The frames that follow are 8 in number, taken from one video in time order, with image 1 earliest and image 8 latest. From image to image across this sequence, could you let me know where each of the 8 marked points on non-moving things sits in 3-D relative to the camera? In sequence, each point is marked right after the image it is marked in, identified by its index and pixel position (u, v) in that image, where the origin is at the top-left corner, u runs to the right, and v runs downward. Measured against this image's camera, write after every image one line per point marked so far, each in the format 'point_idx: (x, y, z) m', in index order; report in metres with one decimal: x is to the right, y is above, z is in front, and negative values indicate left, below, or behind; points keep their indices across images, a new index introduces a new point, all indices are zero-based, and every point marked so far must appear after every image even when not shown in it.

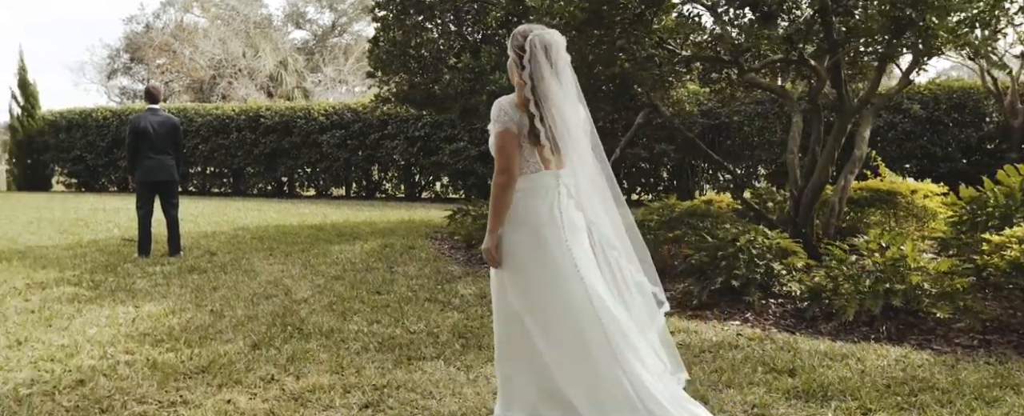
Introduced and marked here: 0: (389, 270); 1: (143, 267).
0: (-1.1, -0.6, +6.1) m
1: (-3.3, -0.5, +6.3) m
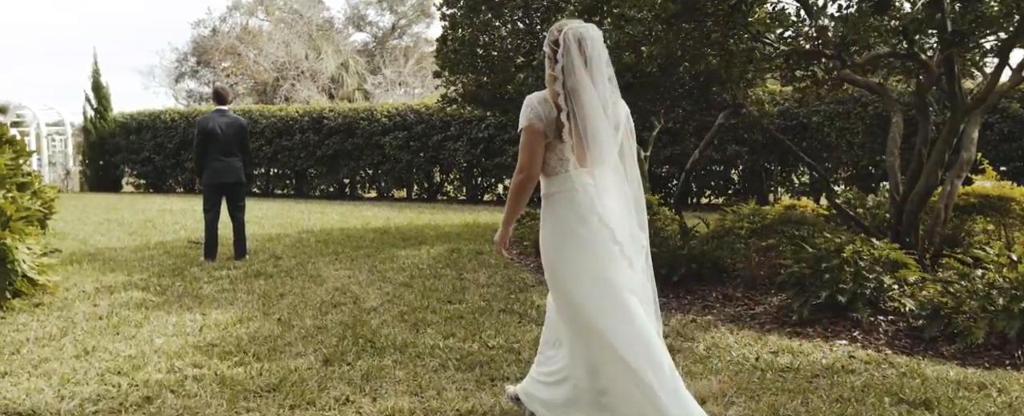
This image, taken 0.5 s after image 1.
0: (-0.5, -0.6, +5.8) m
1: (-2.7, -0.6, +6.2) m
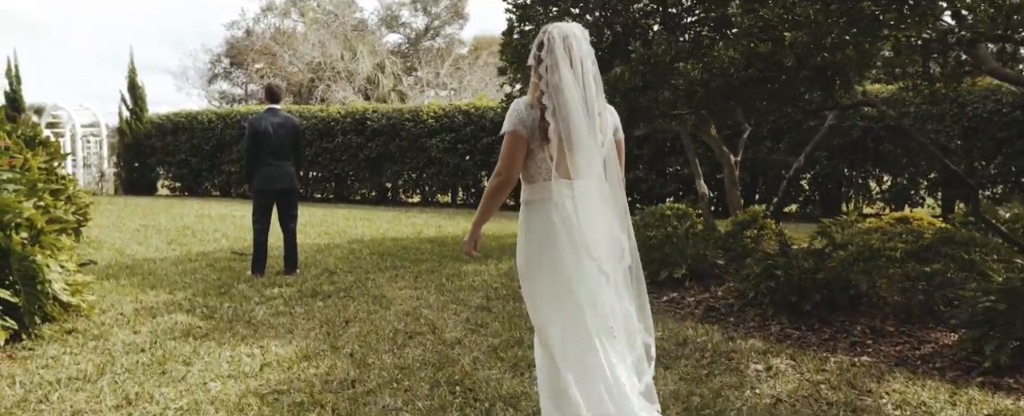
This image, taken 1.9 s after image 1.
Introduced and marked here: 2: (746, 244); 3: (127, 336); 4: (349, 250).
0: (+0.2, -0.7, +5.1) m
1: (-2.0, -0.6, +5.6) m
2: (+1.8, -0.3, +5.4) m
3: (-2.3, -0.8, +4.2) m
4: (-1.7, -0.5, +7.5) m
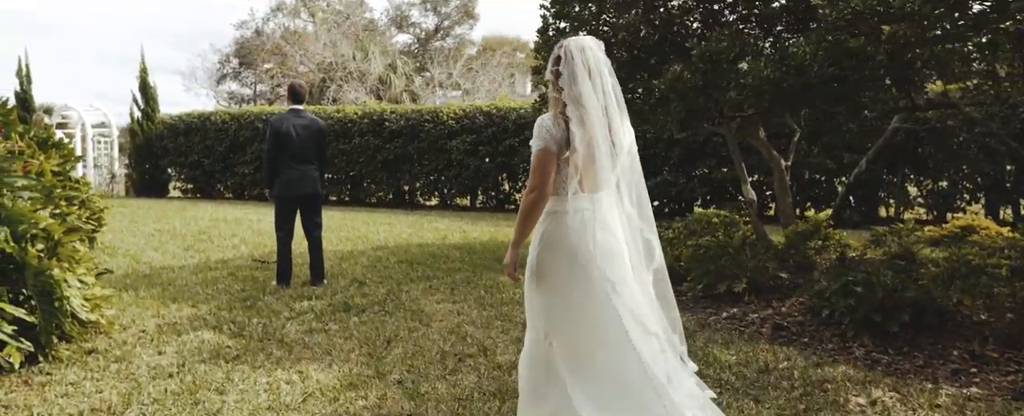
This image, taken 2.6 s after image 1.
0: (+0.5, -0.7, +4.7) m
1: (-1.7, -0.7, +5.2) m
2: (+2.2, -0.4, +5.1) m
3: (-2.0, -0.8, +3.8) m
4: (-1.4, -0.5, +7.1) m
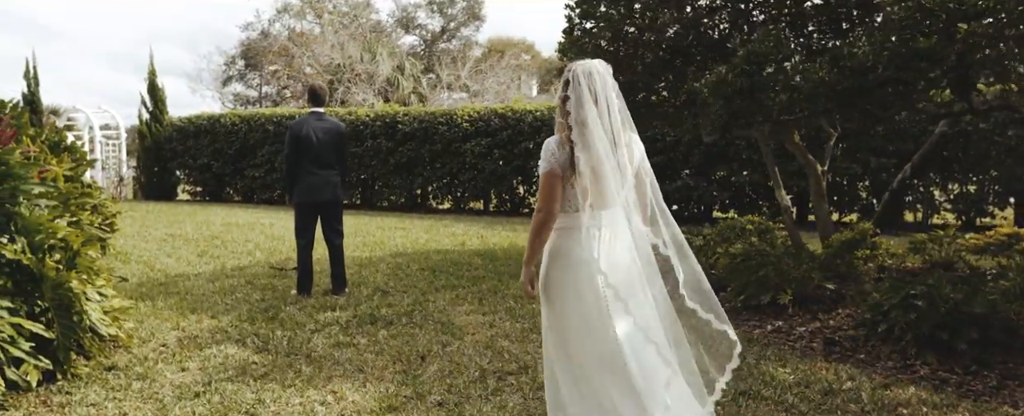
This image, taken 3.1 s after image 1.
0: (+0.8, -0.8, +4.5) m
1: (-1.4, -0.8, +5.0) m
2: (+2.4, -0.4, +4.9) m
3: (-1.7, -0.9, +3.6) m
4: (-1.2, -0.6, +6.9) m
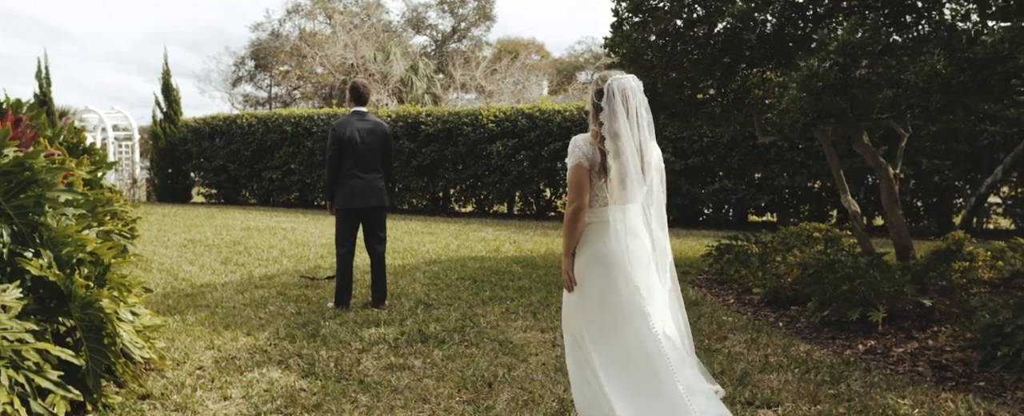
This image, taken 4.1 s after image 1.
0: (+1.2, -0.8, +4.1) m
1: (-1.0, -0.8, +4.6) m
2: (+2.8, -0.5, +4.4) m
3: (-1.4, -0.9, +3.2) m
4: (-0.7, -0.6, +6.5) m
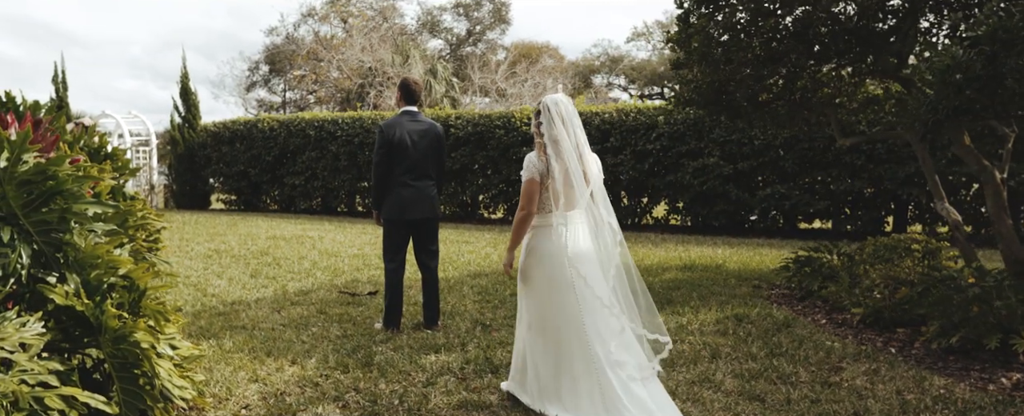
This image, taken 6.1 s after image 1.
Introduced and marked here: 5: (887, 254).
0: (+1.6, -0.9, +3.5) m
1: (-0.6, -0.9, +4.1) m
2: (+3.2, -0.5, +3.9) m
3: (-0.9, -1.0, +2.7) m
4: (-0.3, -0.7, +6.0) m
5: (+2.9, -0.3, +5.3) m
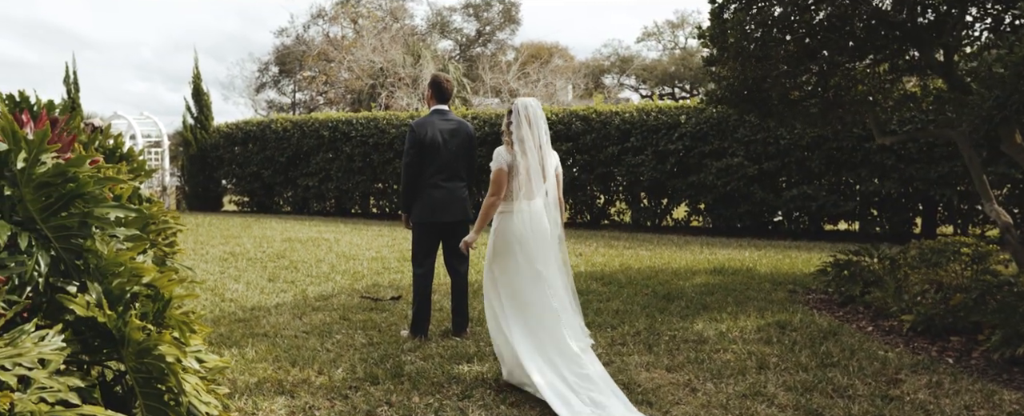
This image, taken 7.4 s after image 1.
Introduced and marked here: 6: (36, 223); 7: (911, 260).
0: (+1.8, -0.9, +3.3) m
1: (-0.4, -0.9, +3.9) m
2: (+3.4, -0.5, +3.6) m
3: (-0.7, -1.0, +2.5) m
4: (0.0, -0.7, +5.8) m
5: (+3.1, -0.4, +5.1) m
6: (-1.6, 0.0, +2.3) m
7: (+3.0, -0.4, +5.3) m
